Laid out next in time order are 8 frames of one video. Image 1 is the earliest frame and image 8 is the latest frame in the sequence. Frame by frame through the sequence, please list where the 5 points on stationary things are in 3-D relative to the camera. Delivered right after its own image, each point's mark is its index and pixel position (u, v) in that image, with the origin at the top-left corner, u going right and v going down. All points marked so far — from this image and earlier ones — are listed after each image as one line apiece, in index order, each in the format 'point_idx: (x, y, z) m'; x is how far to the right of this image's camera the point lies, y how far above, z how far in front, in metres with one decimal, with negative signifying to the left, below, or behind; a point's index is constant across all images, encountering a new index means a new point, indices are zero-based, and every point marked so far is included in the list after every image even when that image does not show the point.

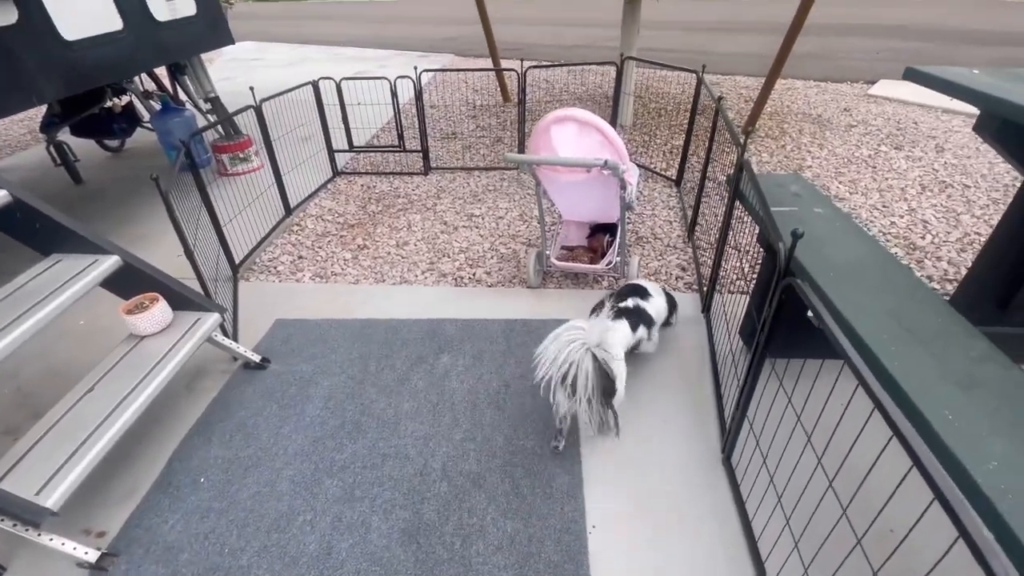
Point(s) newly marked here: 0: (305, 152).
0: (-2.4, +1.6, +5.6) m
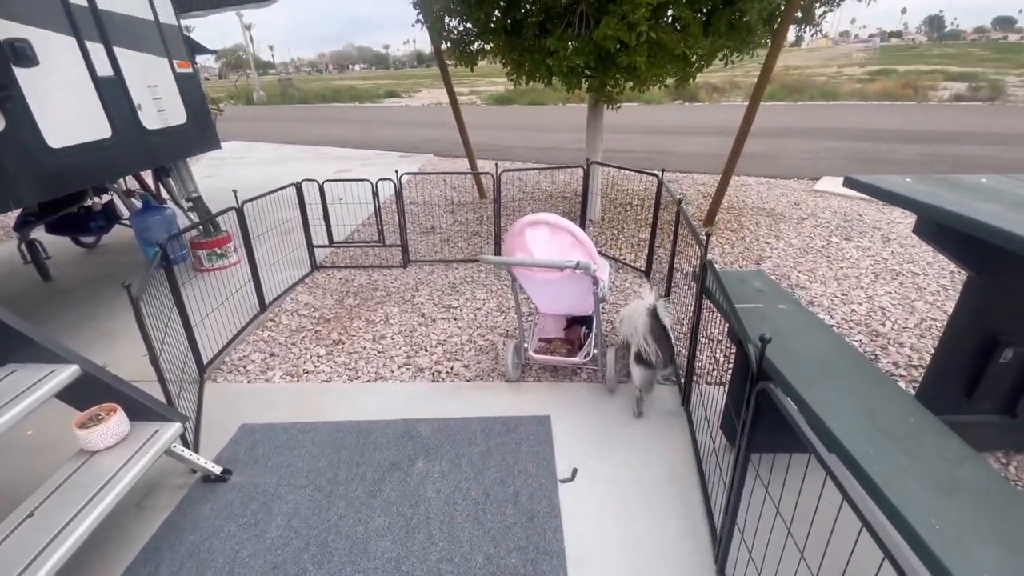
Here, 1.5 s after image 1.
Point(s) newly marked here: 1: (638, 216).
0: (-2.7, +0.5, +5.6) m
1: (+1.7, +1.0, +6.3) m
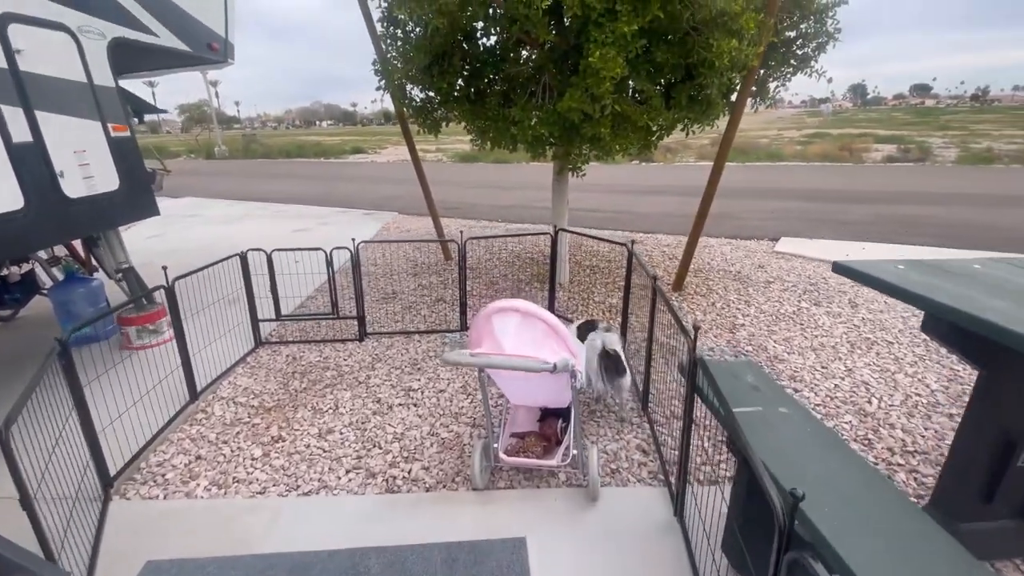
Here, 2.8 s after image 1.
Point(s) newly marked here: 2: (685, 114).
0: (-3.1, -0.4, +5.1) m
1: (+1.2, +0.1, +6.2) m
2: (+1.8, +1.8, +4.8) m
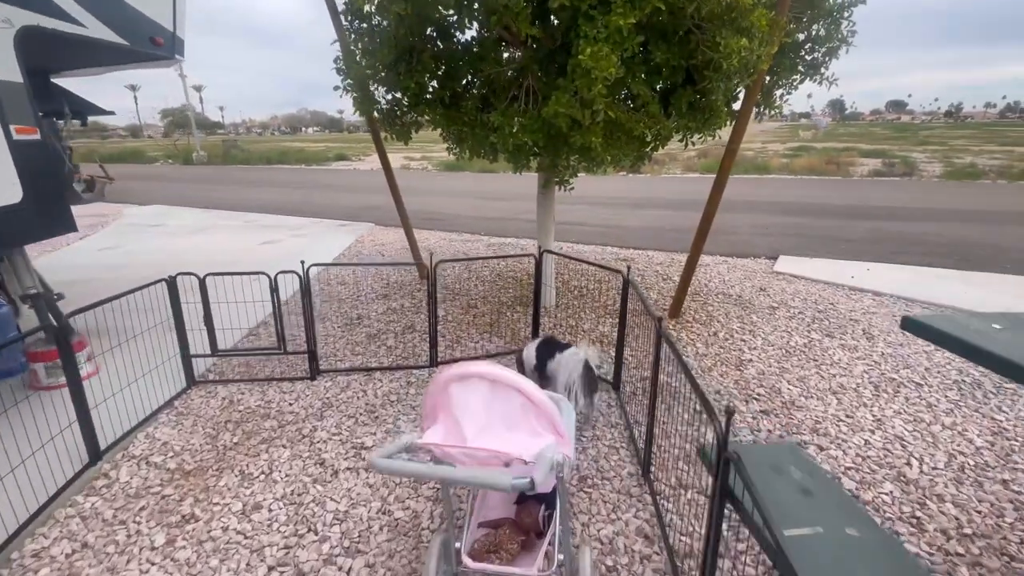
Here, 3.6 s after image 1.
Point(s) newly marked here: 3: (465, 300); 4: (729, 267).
0: (-3.3, -0.6, +4.4) m
1: (+1.0, -0.2, +5.6) m
2: (+1.6, +1.5, +4.3) m
3: (-0.6, -0.1, +5.6) m
4: (+3.2, +0.3, +7.0) m
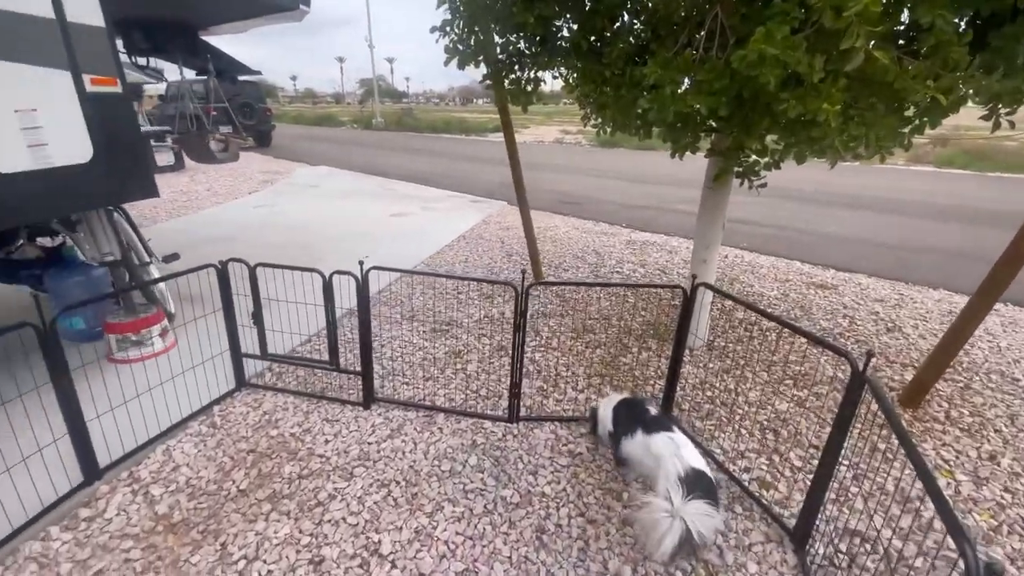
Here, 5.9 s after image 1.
0: (-2.4, -0.5, +3.9) m
1: (+2.1, -0.6, +3.8) m
2: (+2.4, +1.0, +2.3) m
3: (+0.6, -0.3, +4.3) m
4: (+4.7, -0.3, +4.5) m
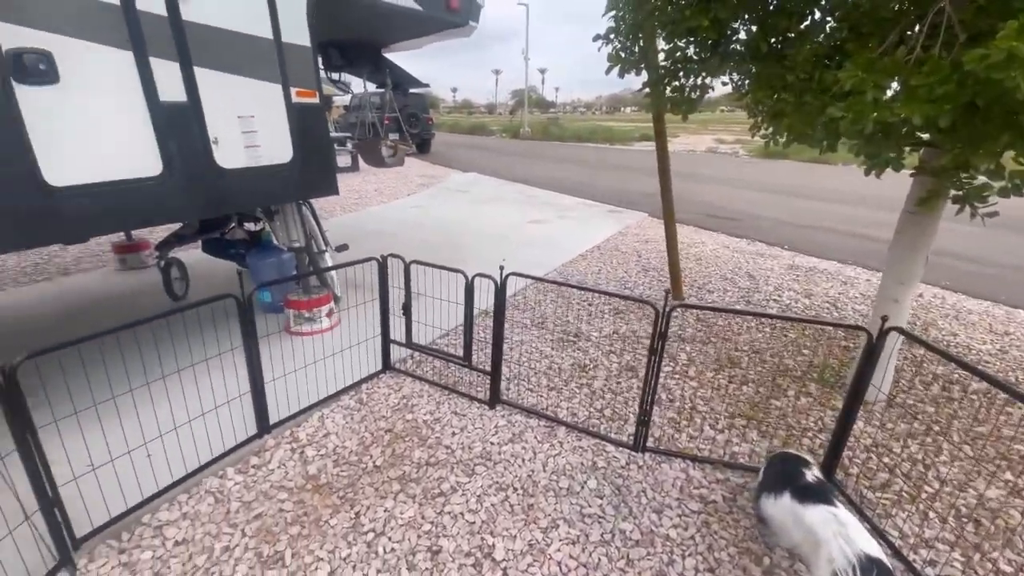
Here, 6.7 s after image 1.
0: (-1.3, -0.4, +4.4) m
1: (+3.0, -0.9, +3.1) m
2: (+3.1, +0.6, +1.5) m
3: (+1.7, -0.5, +3.9) m
4: (+5.7, -1.0, +3.1) m
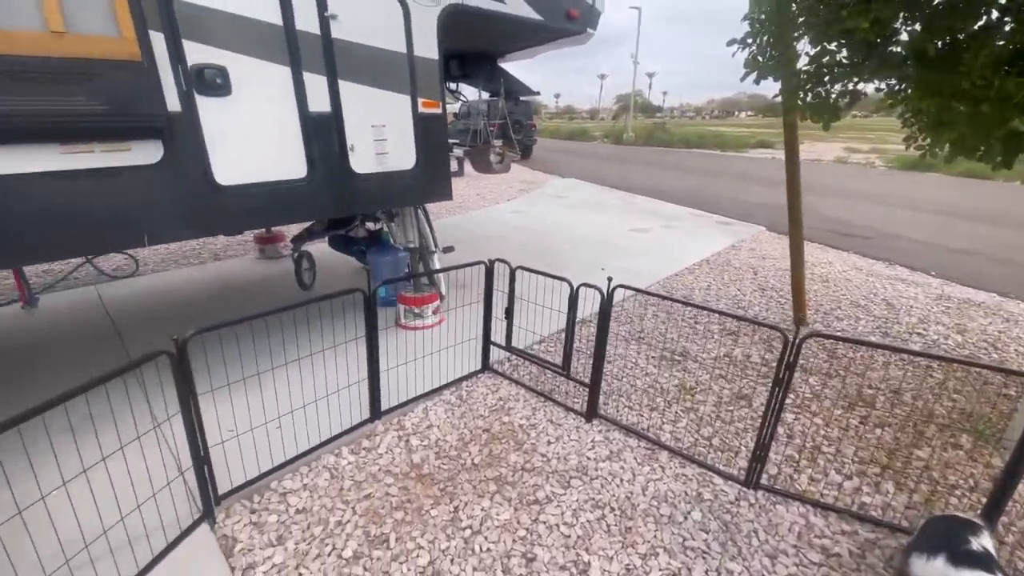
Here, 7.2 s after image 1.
0: (-0.4, -0.4, +4.5) m
1: (+3.5, -1.2, +2.4) m
2: (+3.5, +0.4, +0.9) m
3: (+2.5, -0.7, +3.5) m
4: (+6.2, -1.4, +1.9) m
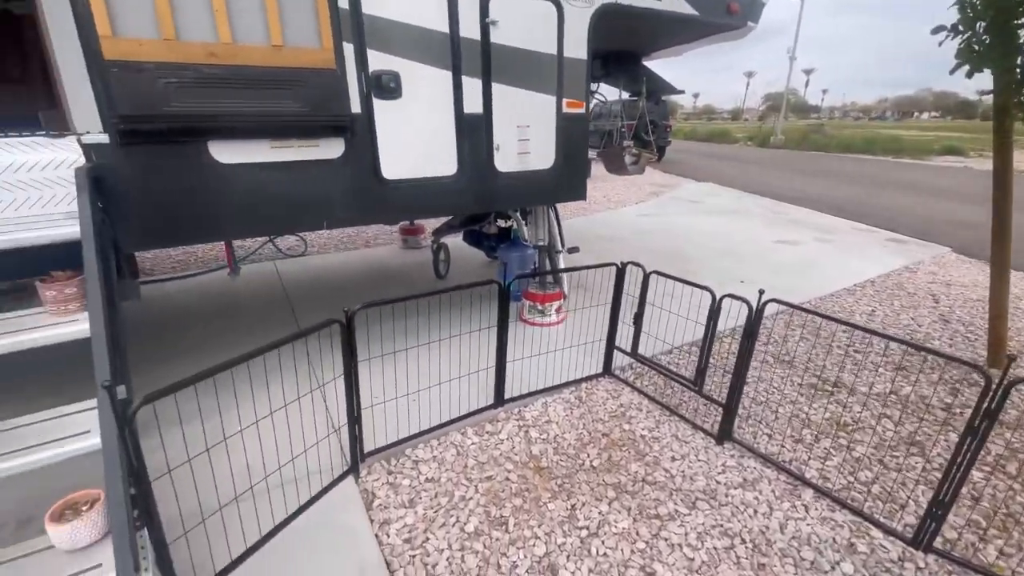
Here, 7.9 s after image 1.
0: (+0.8, -0.4, +4.5) m
1: (+4.0, -1.5, +1.5) m
2: (+3.7, +0.1, 0.0) m
3: (+3.3, -0.9, +2.8) m
4: (+6.4, -1.9, +0.4) m
